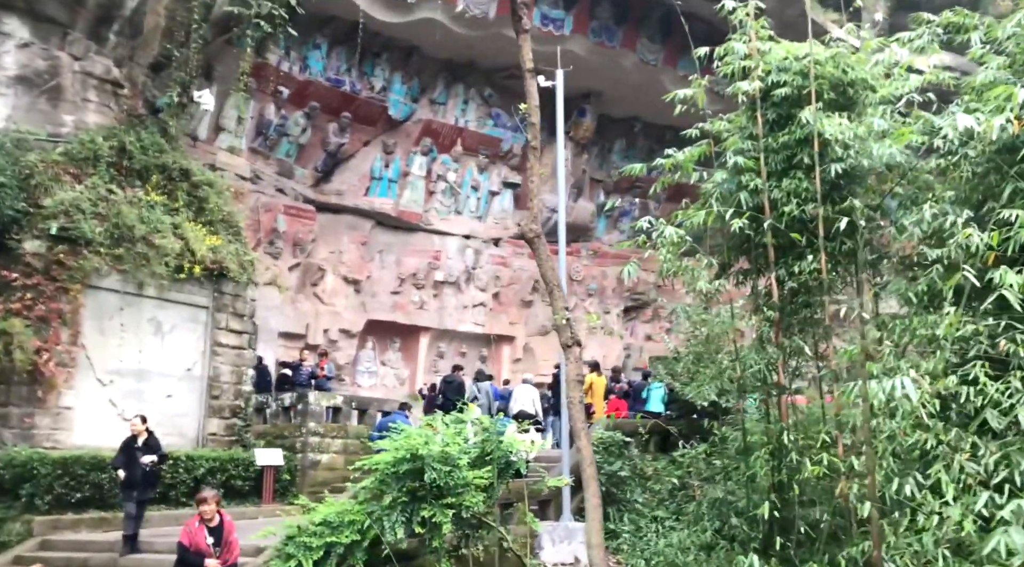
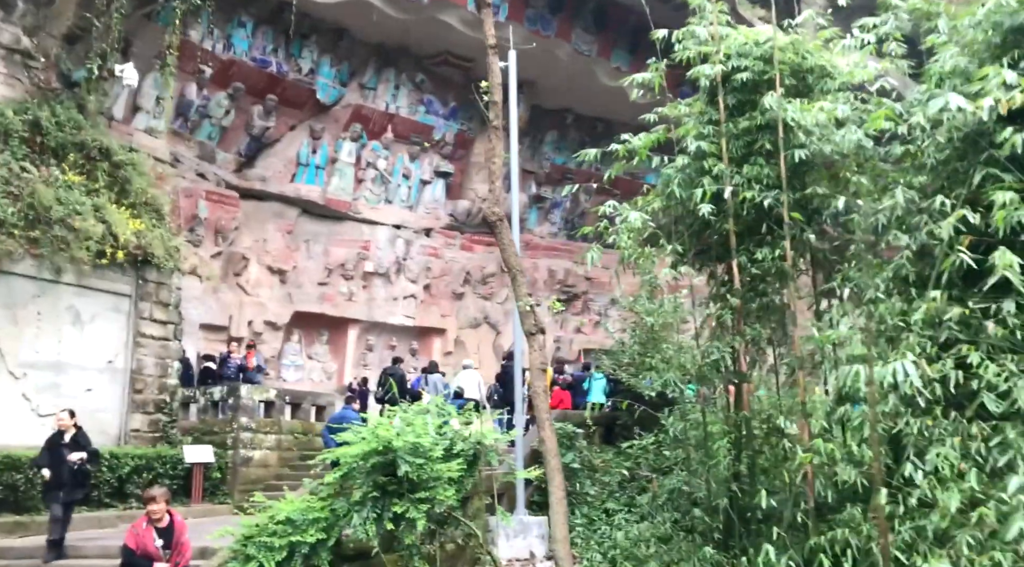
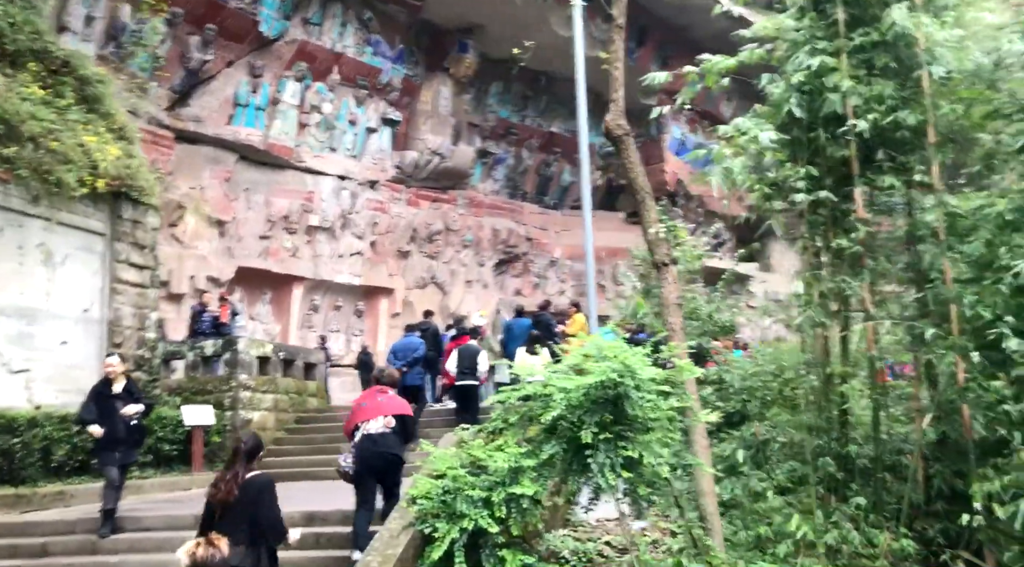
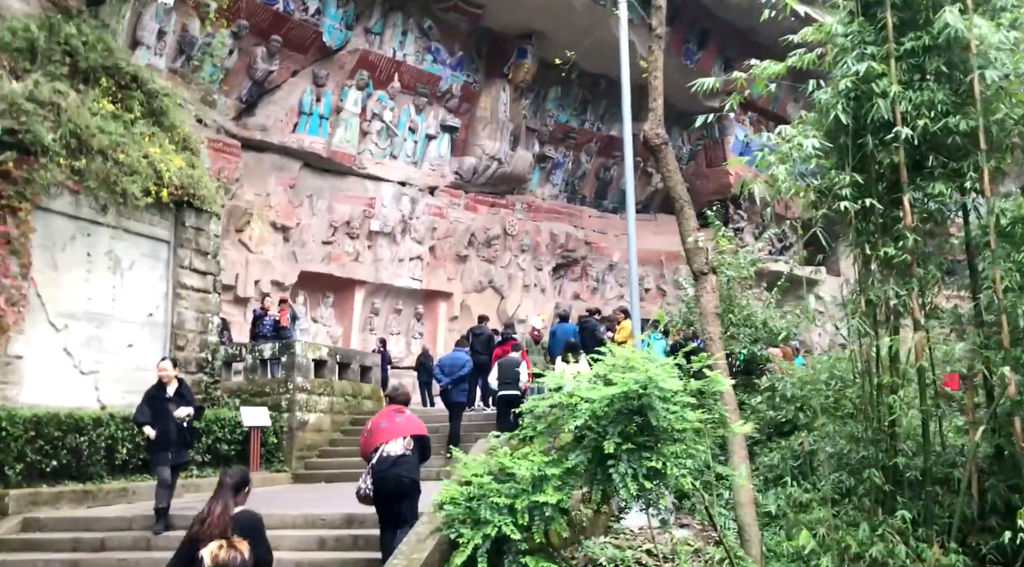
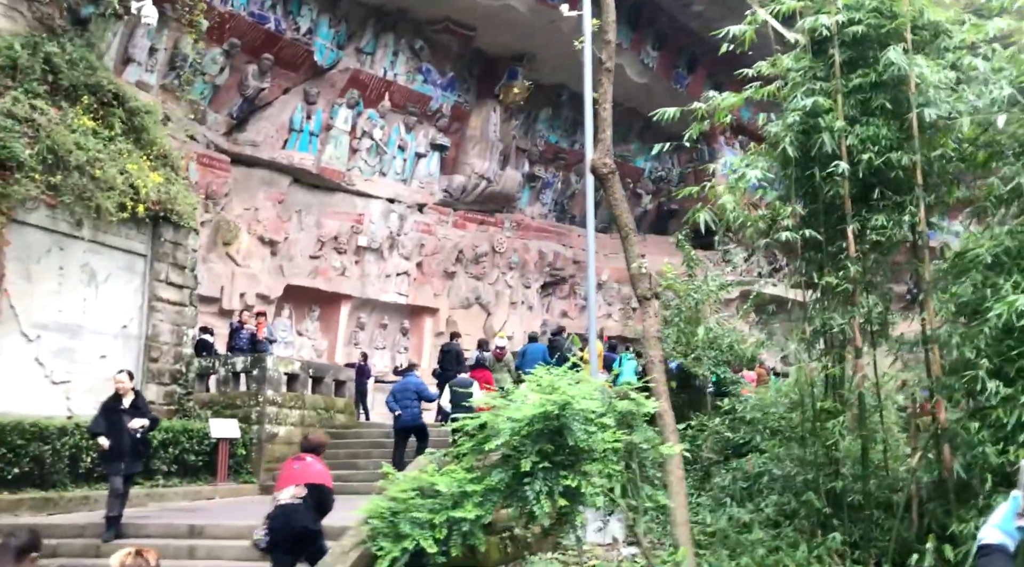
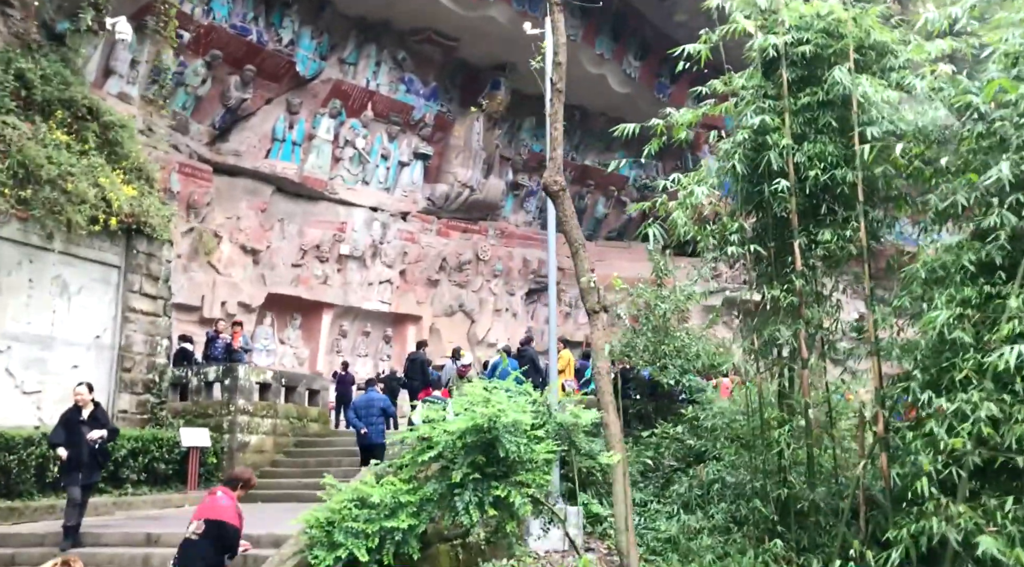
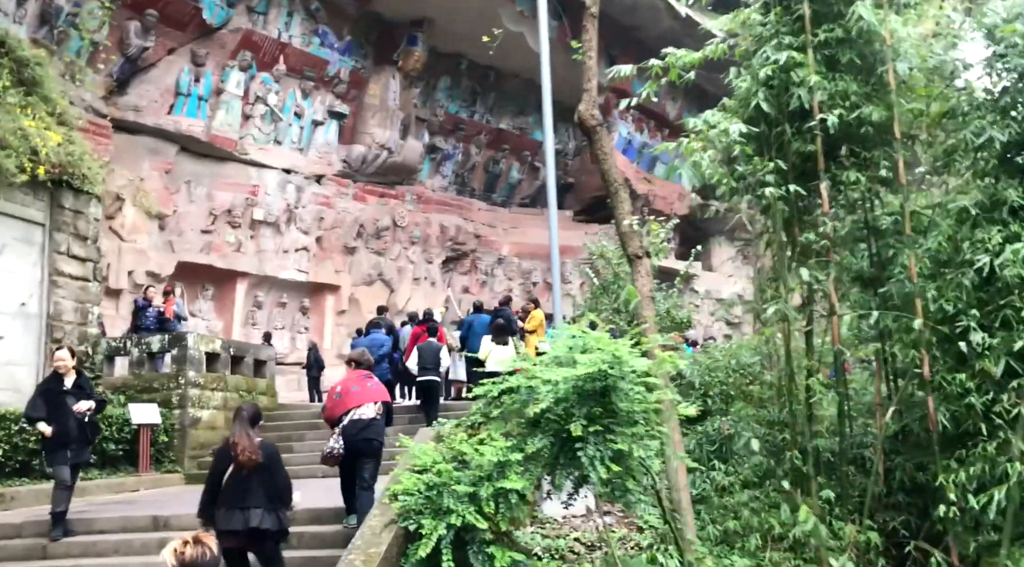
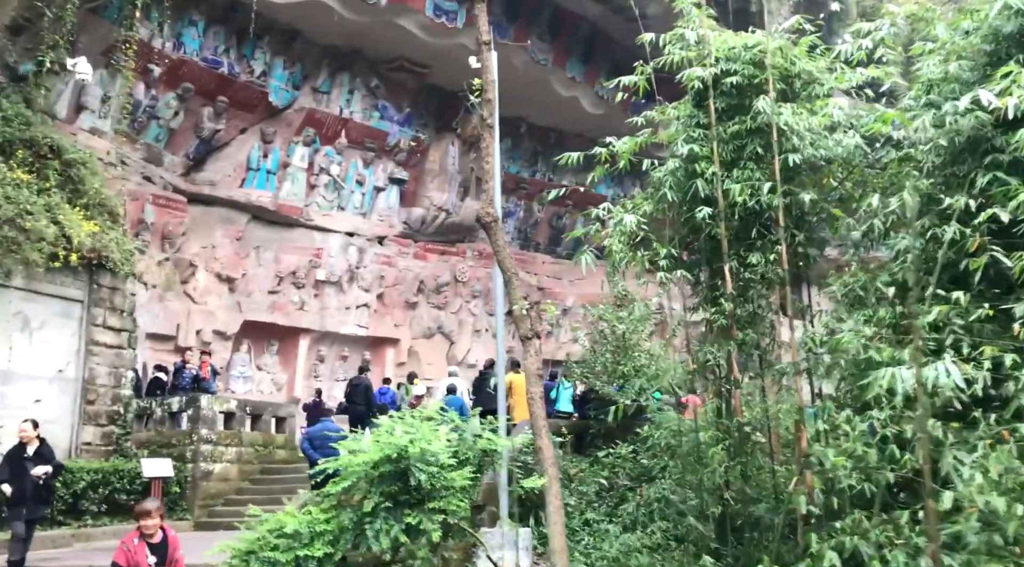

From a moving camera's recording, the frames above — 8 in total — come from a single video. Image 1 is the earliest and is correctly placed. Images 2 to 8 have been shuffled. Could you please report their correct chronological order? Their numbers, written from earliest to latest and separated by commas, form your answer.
2, 8, 6, 5, 4, 3, 7
